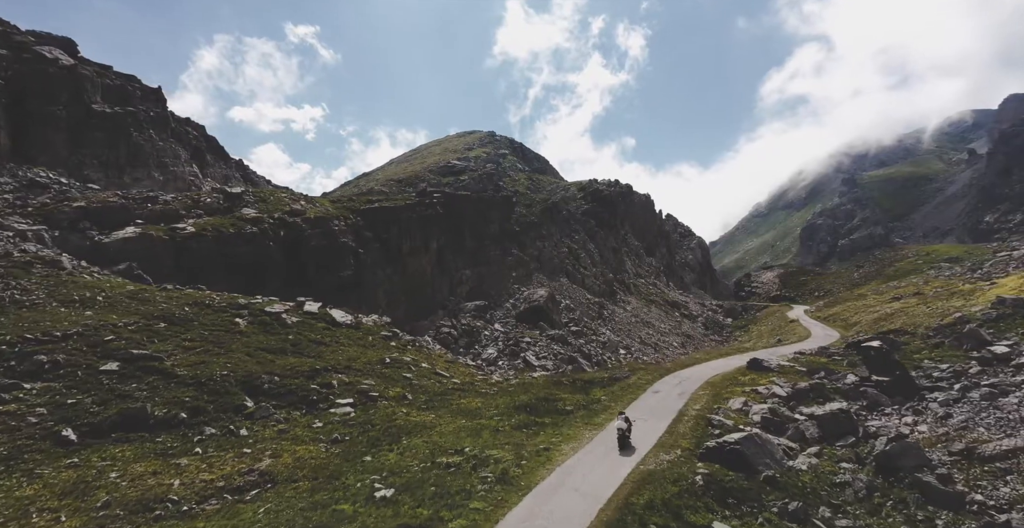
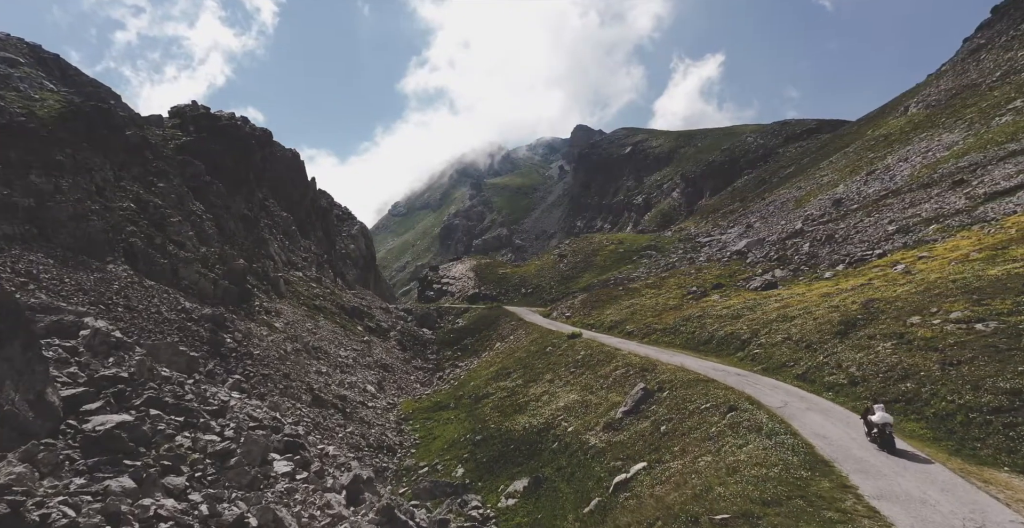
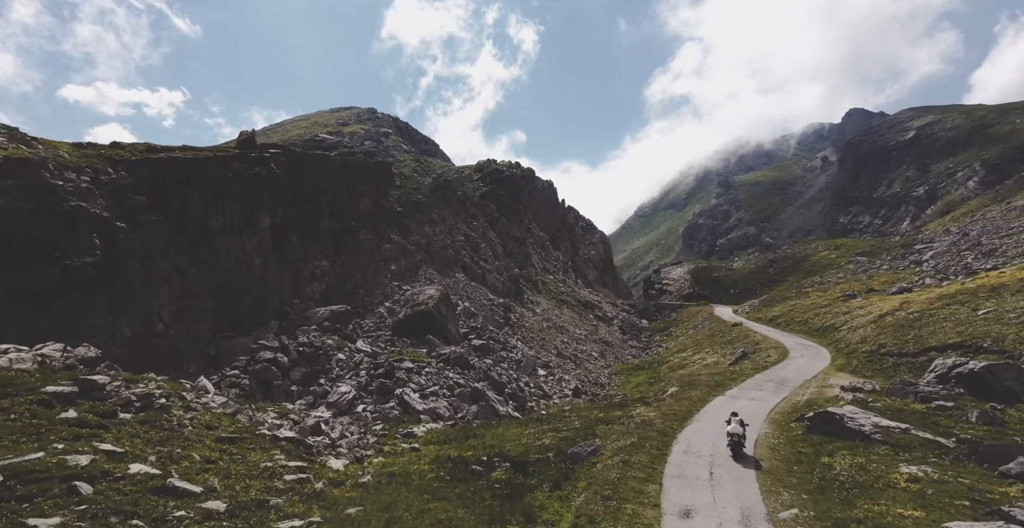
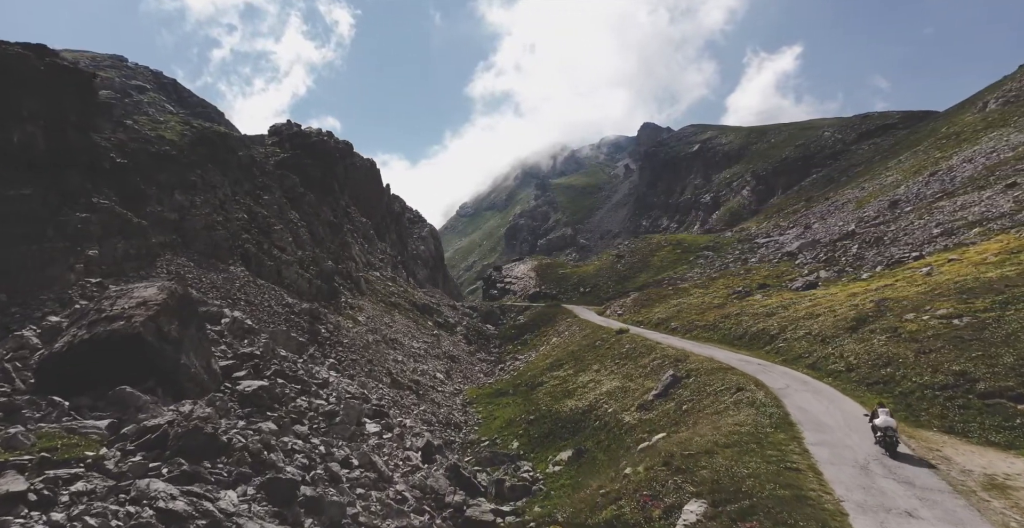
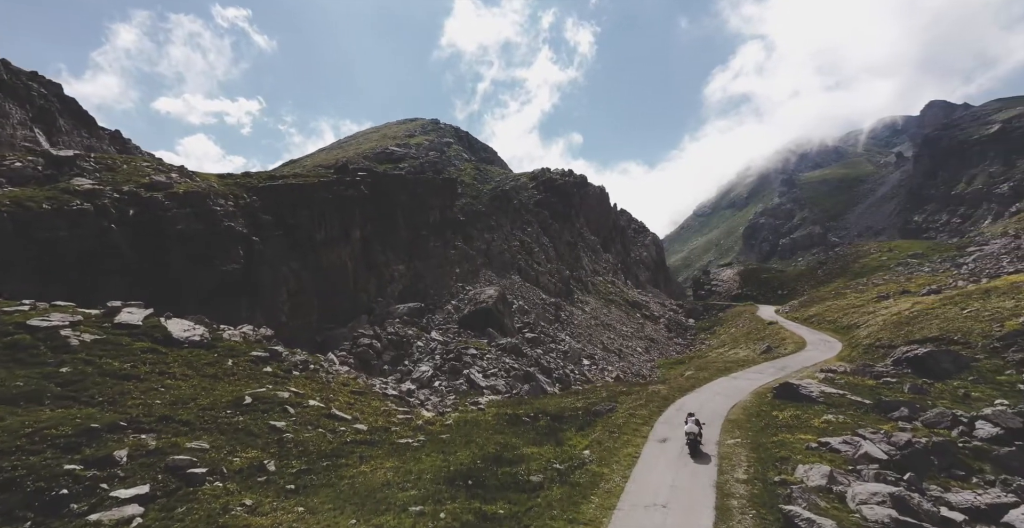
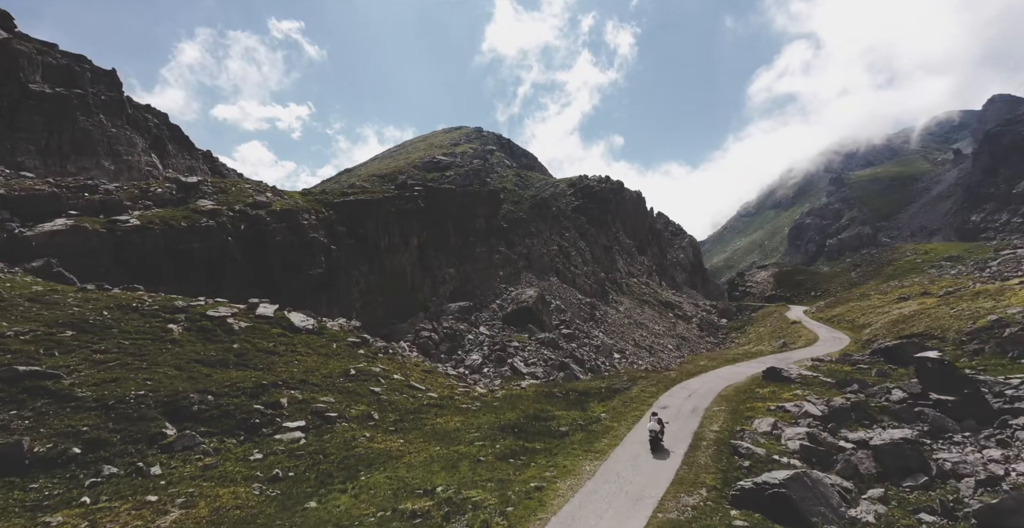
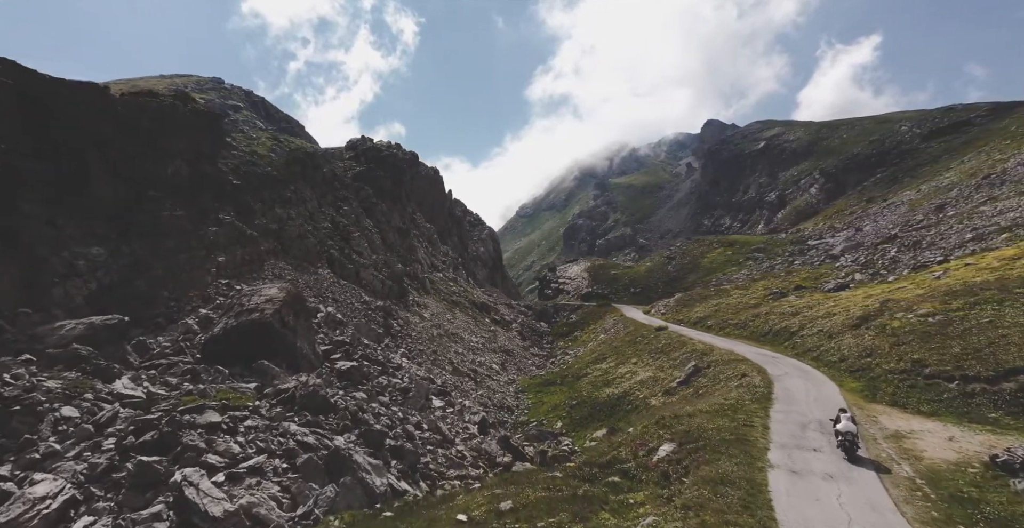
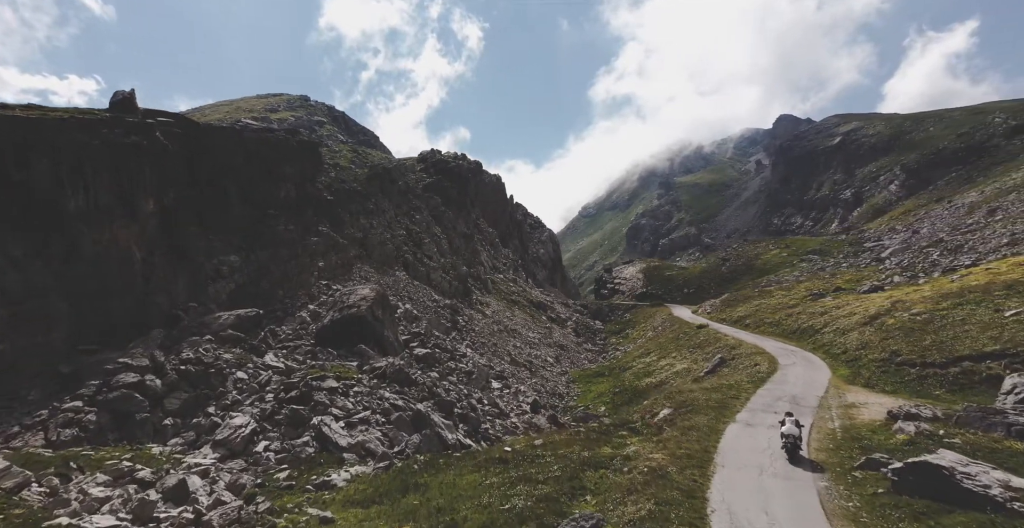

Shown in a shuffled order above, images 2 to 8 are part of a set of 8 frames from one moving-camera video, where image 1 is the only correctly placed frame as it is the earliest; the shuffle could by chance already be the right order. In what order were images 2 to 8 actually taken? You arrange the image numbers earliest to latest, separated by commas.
6, 5, 3, 8, 7, 4, 2
